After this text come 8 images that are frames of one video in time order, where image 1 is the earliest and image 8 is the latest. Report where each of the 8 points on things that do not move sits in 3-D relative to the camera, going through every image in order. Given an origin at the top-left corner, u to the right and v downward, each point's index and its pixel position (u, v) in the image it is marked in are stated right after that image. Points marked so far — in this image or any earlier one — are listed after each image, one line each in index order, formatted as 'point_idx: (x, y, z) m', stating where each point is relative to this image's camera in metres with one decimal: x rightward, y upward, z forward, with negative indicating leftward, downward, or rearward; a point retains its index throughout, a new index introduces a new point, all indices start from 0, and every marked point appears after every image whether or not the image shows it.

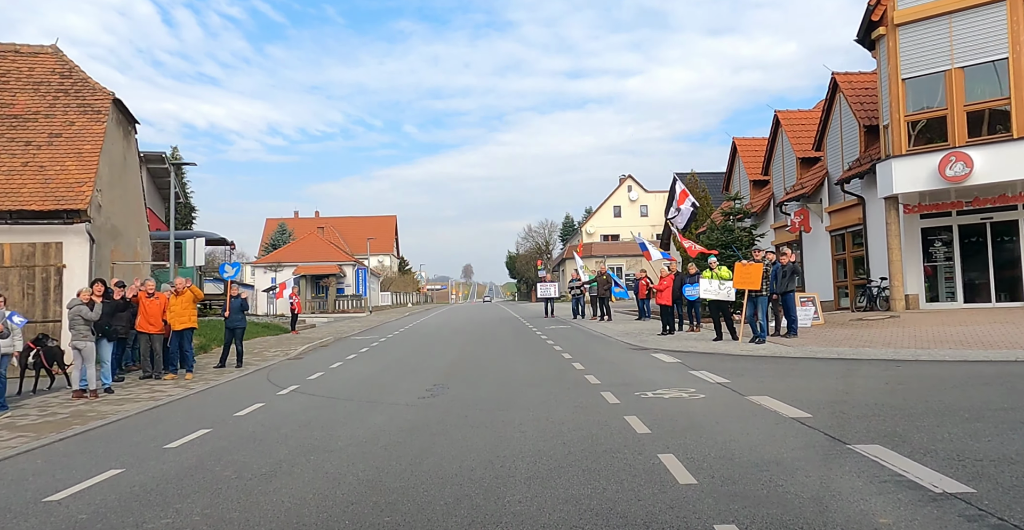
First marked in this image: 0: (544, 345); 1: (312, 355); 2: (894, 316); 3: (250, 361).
0: (+0.8, -2.2, +17.6) m
1: (-5.3, -2.4, +16.4) m
2: (+9.7, -1.3, +15.7) m
3: (-6.5, -2.4, +15.2) m
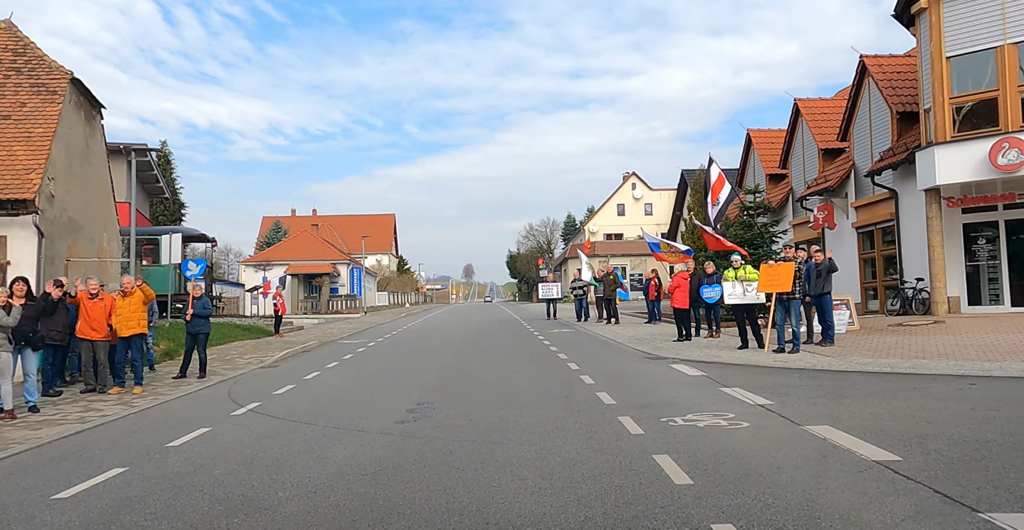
0: (+0.8, -2.1, +15.9) m
1: (-5.3, -2.3, +14.8) m
2: (+9.7, -1.3, +14.1) m
3: (-6.5, -2.3, +13.6) m
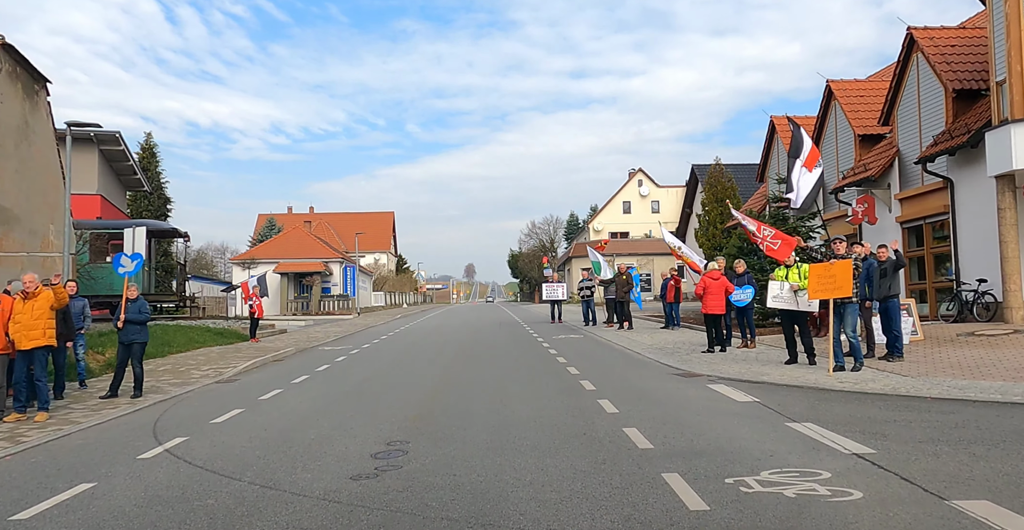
0: (+0.8, -2.1, +13.8) m
1: (-5.3, -2.3, +12.6) m
2: (+9.7, -1.2, +11.9) m
3: (-6.5, -2.2, +11.5) m
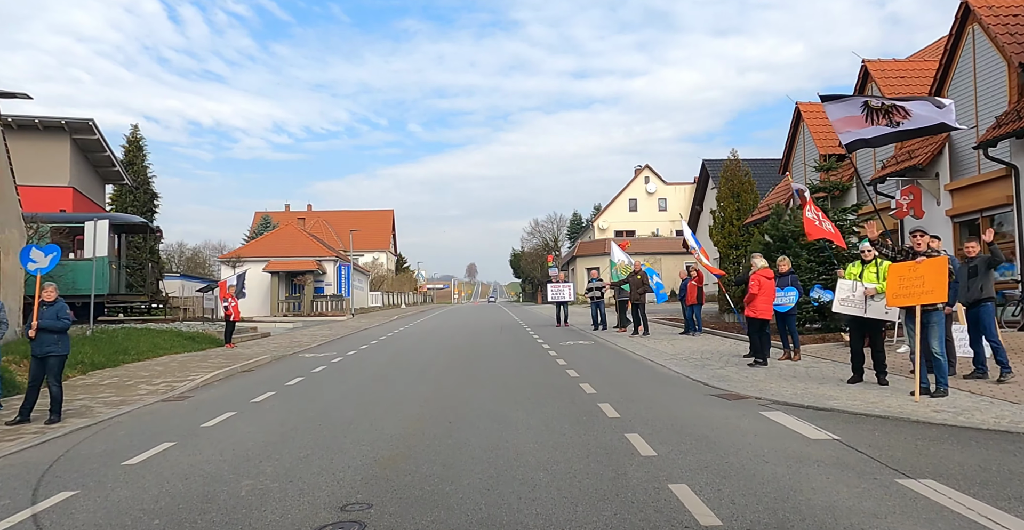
0: (+0.8, -2.0, +11.9) m
1: (-5.2, -2.2, +10.8) m
2: (+9.7, -1.2, +10.0) m
3: (-6.4, -2.2, +9.6) m
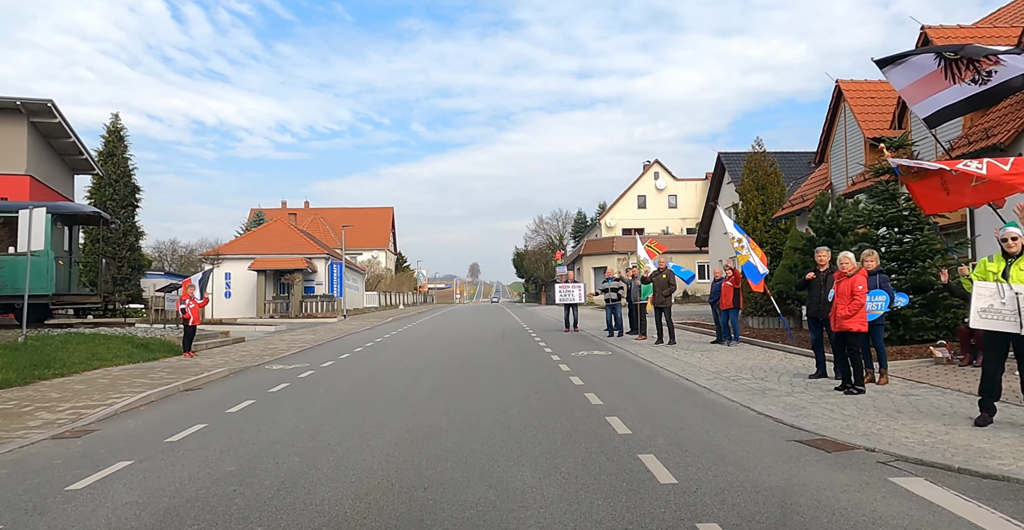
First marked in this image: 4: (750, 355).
0: (+0.9, -1.9, +9.4) m
1: (-5.2, -2.1, +8.3) m
2: (+9.8, -1.2, +7.5) m
3: (-6.4, -2.1, +7.2) m
4: (+4.6, -1.7, +12.0) m
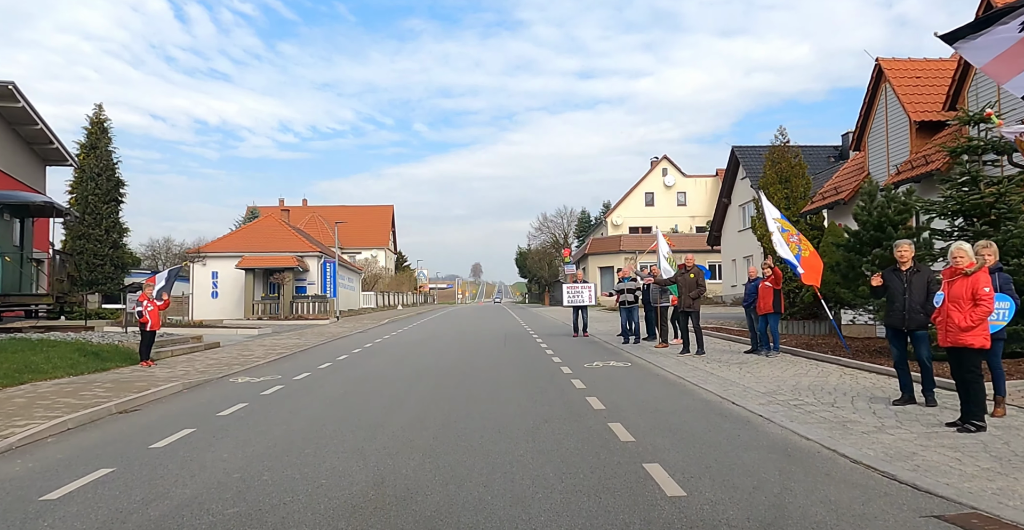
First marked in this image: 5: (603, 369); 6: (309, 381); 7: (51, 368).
0: (+0.9, -1.9, +7.5) m
1: (-5.1, -2.0, +6.4) m
2: (+9.8, -1.1, +5.5) m
3: (-6.3, -2.0, +5.3) m
4: (+4.7, -1.7, +10.1) m
5: (+1.8, -2.1, +12.1) m
6: (-3.9, -2.2, +11.9) m
7: (-8.7, -2.0, +11.8) m
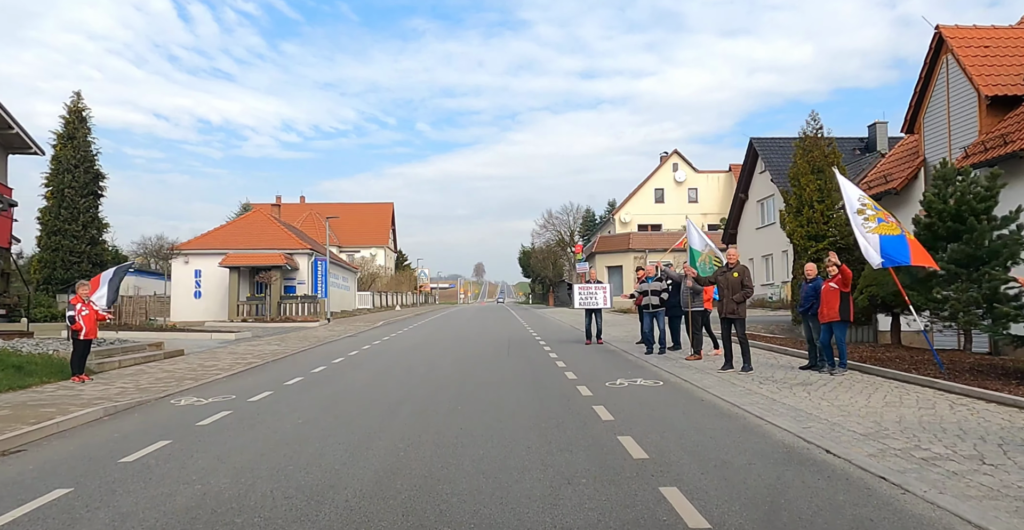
0: (+1.0, -1.8, +5.2) m
1: (-5.1, -2.0, +4.2) m
2: (+9.9, -1.1, +3.2) m
3: (-6.3, -1.9, +3.1) m
4: (+4.8, -1.6, +7.8) m
5: (+1.9, -2.0, +9.8) m
6: (-3.8, -2.2, +9.7) m
7: (-8.7, -1.9, +9.6) m
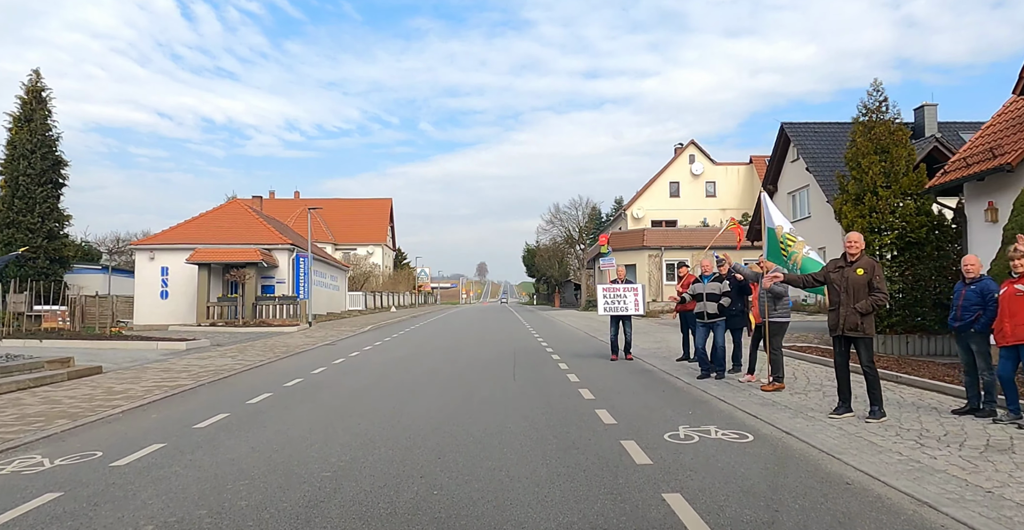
0: (+1.1, -1.7, +1.8) m
1: (-5.0, -1.8, +0.7) m
2: (+10.0, -1.0, -0.3) m
3: (-6.2, -1.8, -0.4) m
4: (+4.9, -1.5, +4.3) m
5: (+2.0, -1.9, +6.4) m
6: (-3.7, -2.0, +6.2) m
7: (-8.6, -1.8, +6.1) m
